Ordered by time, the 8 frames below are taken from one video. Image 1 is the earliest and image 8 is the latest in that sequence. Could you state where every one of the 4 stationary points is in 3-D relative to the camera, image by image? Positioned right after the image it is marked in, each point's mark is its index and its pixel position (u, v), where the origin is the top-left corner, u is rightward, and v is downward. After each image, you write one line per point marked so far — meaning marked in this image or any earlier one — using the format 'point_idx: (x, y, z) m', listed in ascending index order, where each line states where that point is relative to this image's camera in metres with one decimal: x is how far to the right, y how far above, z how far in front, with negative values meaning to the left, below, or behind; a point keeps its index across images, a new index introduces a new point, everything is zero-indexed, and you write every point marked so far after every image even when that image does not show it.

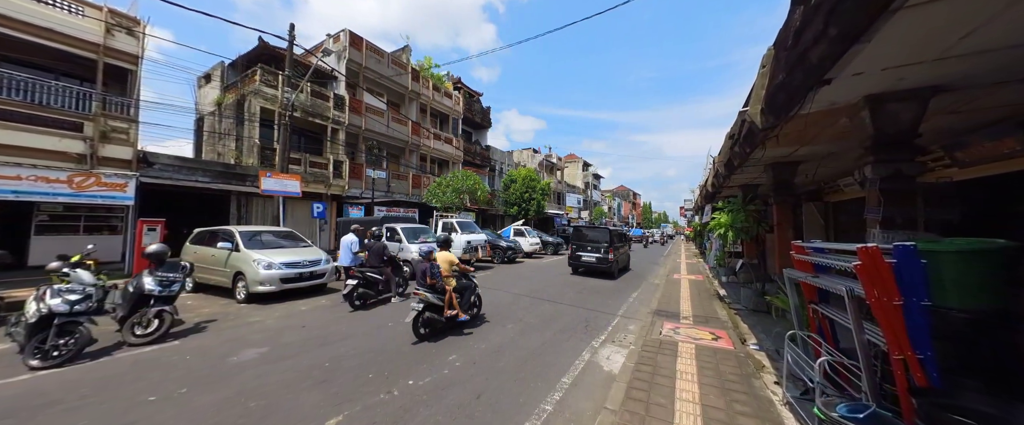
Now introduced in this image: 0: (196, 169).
0: (-10.0, +1.4, +10.0) m
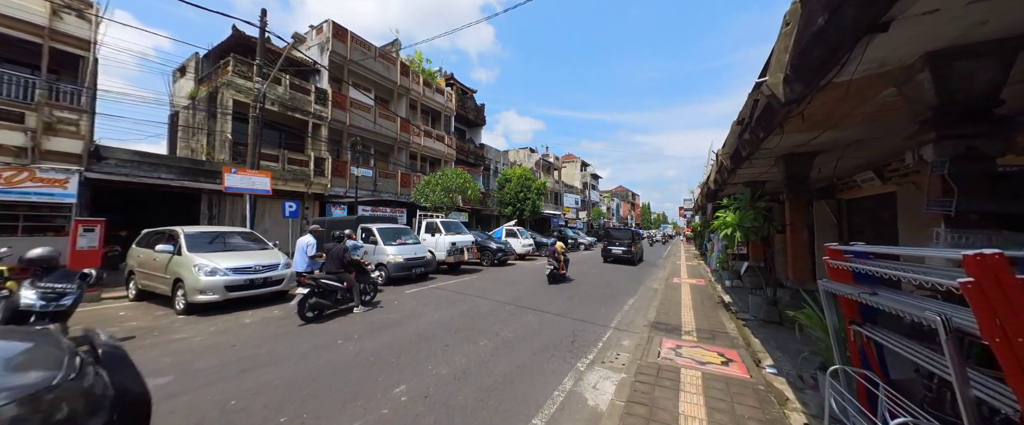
0: (-10.4, +1.4, +9.2) m
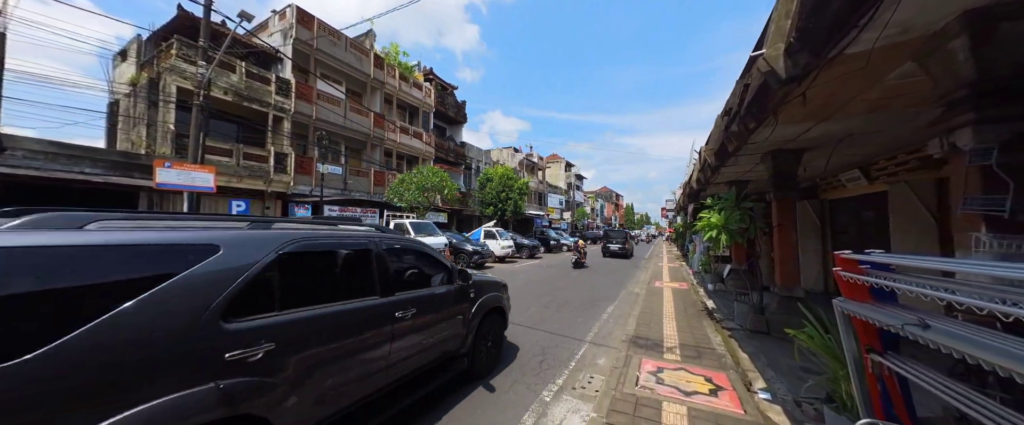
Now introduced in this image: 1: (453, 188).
0: (-11.1, +1.4, +8.1) m
1: (-3.1, +1.3, +16.6) m
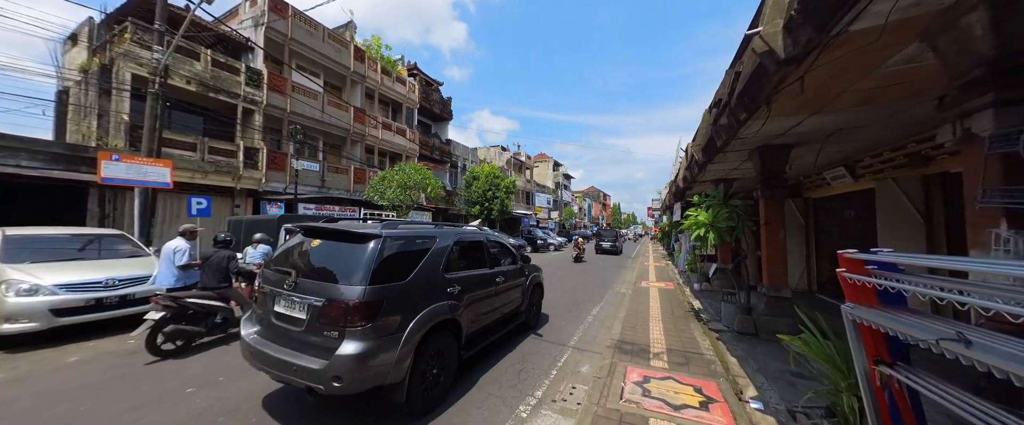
0: (-11.5, +1.5, +7.3) m
1: (-3.9, +1.4, +16.1) m
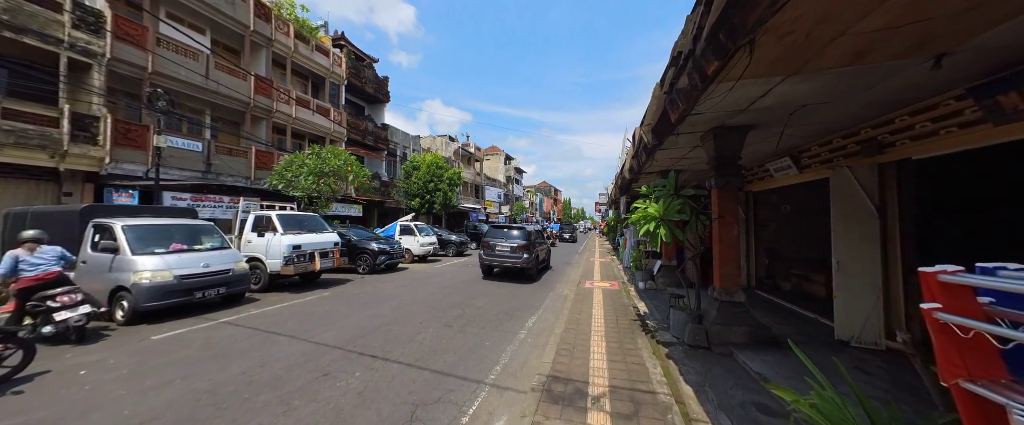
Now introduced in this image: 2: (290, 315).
0: (-12.9, +1.7, +4.2) m
1: (-6.7, +1.7, +14.0) m
2: (-3.9, -1.8, +5.4) m
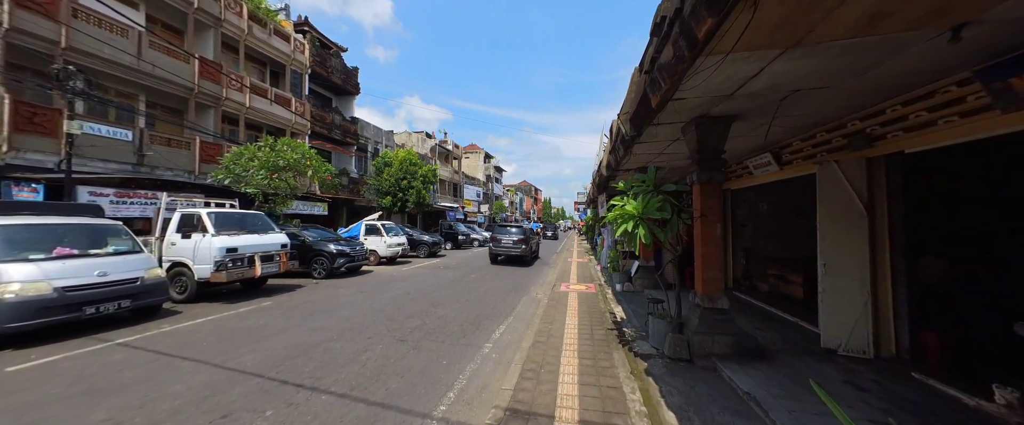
0: (-13.4, +1.7, +2.7) m
1: (-7.7, +1.8, +12.9) m
2: (-4.4, -1.8, +4.6) m
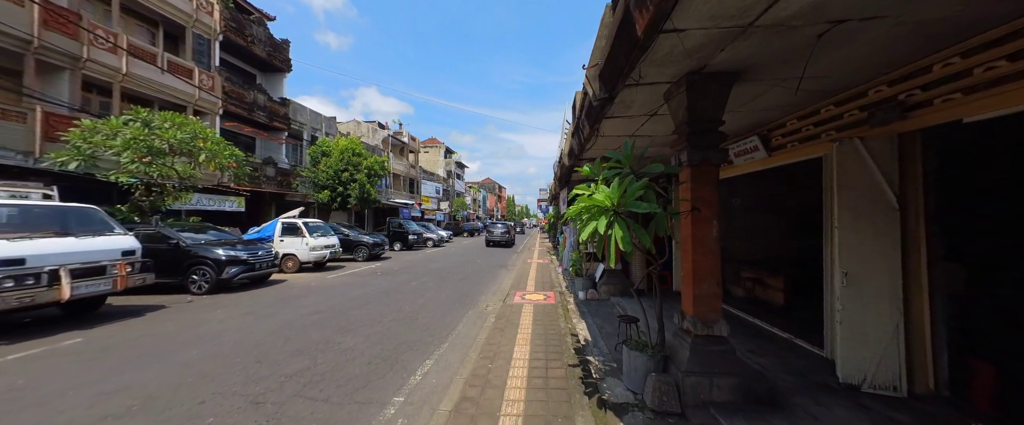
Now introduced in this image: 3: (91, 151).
0: (-13.9, +1.8, -0.3) m
1: (-9.5, +1.9, +10.5) m
2: (-5.2, -1.7, +2.6) m
3: (-11.3, +1.6, +8.8) m
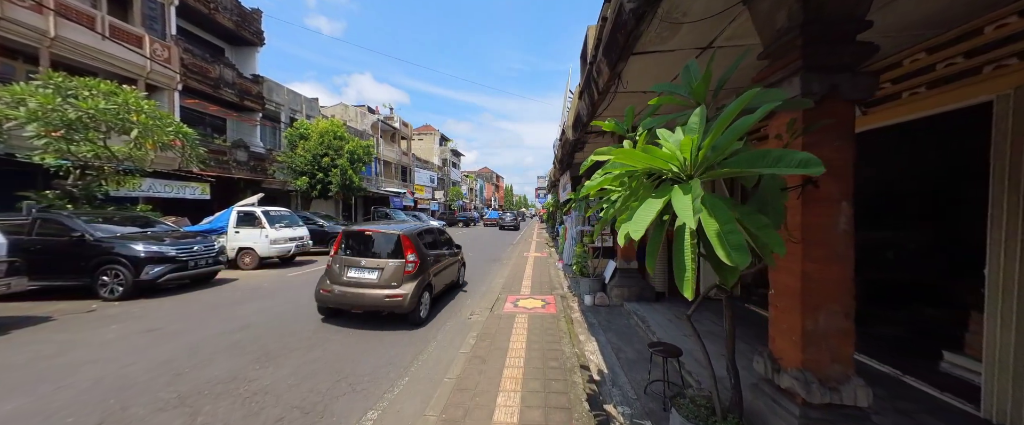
0: (-14.0, +1.9, -1.8) m
1: (-9.6, +2.3, +9.0) m
2: (-5.3, -1.5, +1.2) m
3: (-11.4, +1.9, +7.3) m
